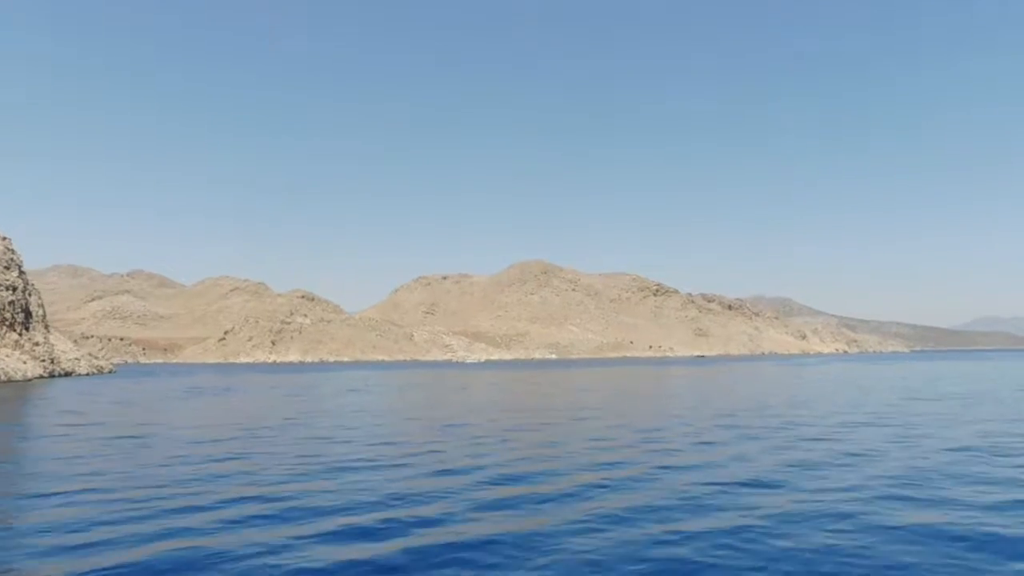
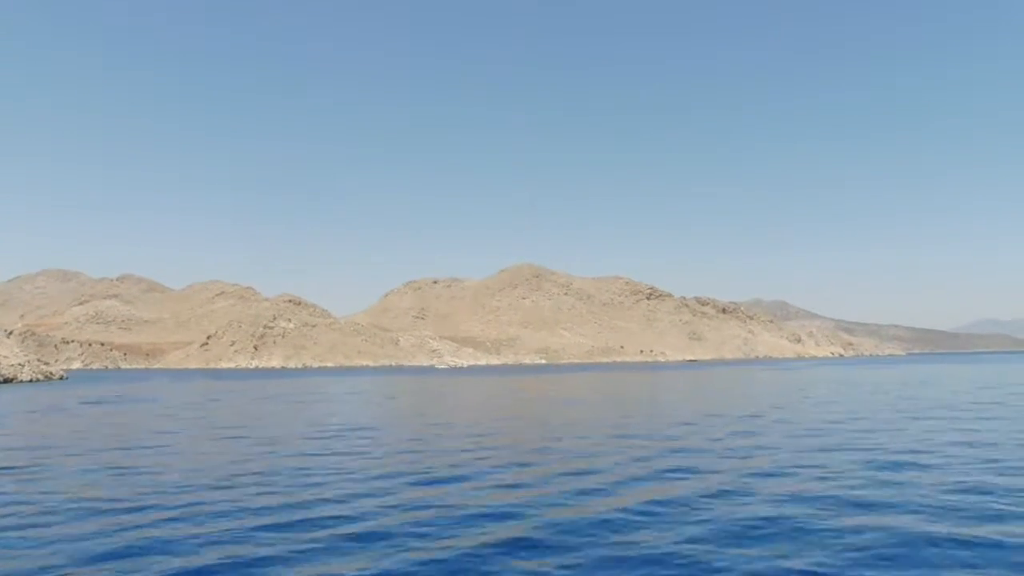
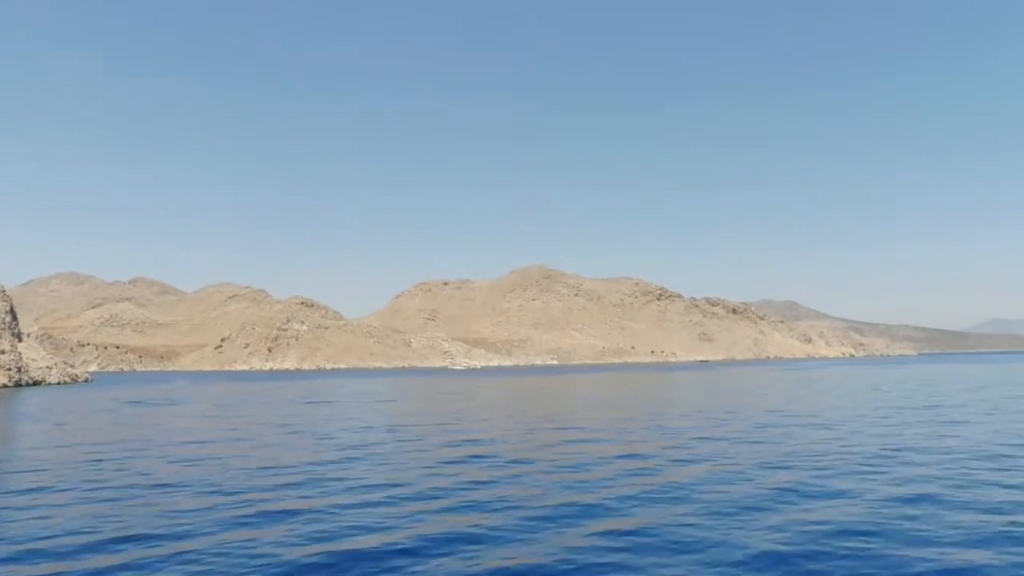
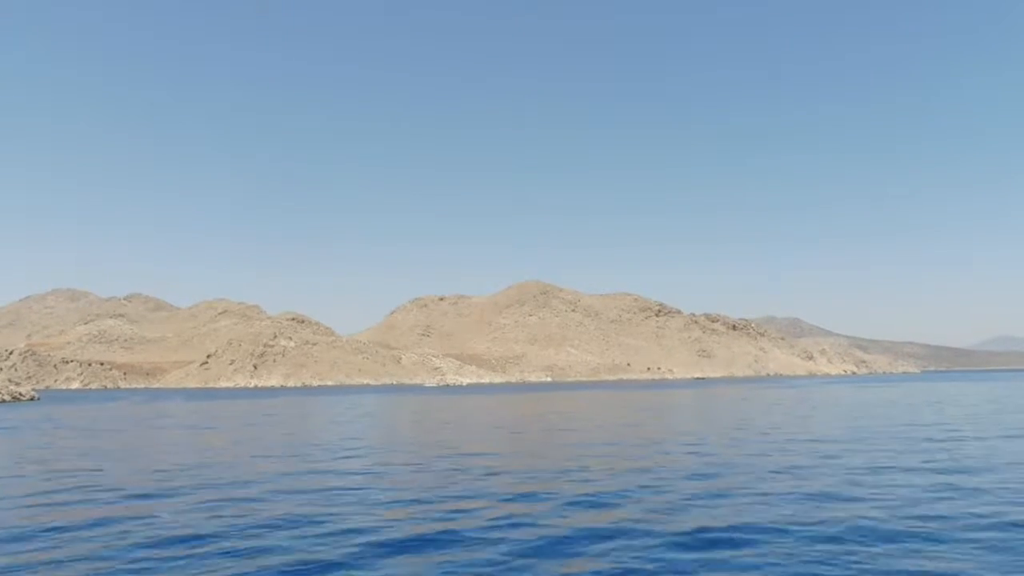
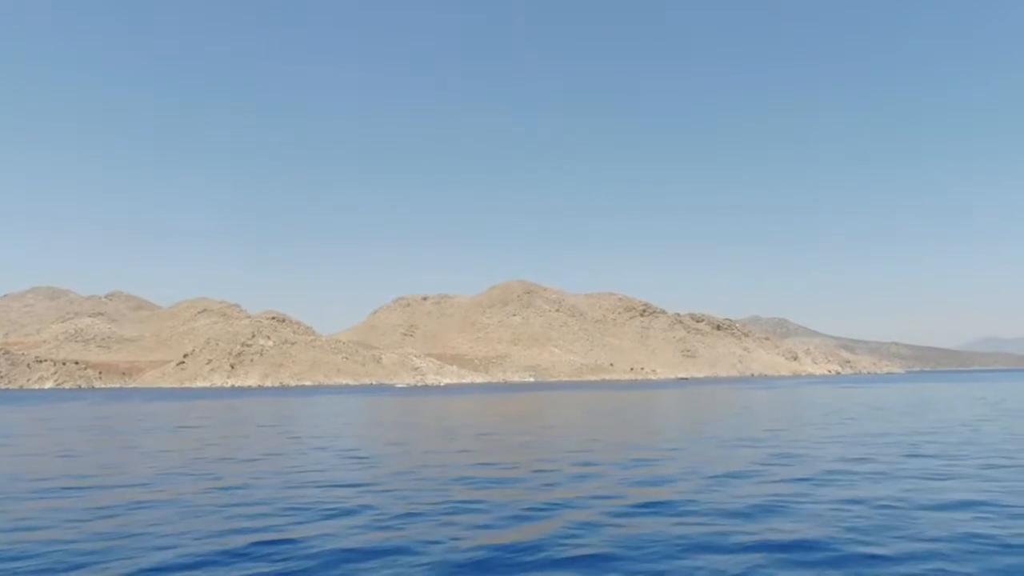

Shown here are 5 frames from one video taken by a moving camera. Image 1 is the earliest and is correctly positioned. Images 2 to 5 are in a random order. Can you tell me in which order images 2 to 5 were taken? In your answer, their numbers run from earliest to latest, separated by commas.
3, 2, 4, 5
